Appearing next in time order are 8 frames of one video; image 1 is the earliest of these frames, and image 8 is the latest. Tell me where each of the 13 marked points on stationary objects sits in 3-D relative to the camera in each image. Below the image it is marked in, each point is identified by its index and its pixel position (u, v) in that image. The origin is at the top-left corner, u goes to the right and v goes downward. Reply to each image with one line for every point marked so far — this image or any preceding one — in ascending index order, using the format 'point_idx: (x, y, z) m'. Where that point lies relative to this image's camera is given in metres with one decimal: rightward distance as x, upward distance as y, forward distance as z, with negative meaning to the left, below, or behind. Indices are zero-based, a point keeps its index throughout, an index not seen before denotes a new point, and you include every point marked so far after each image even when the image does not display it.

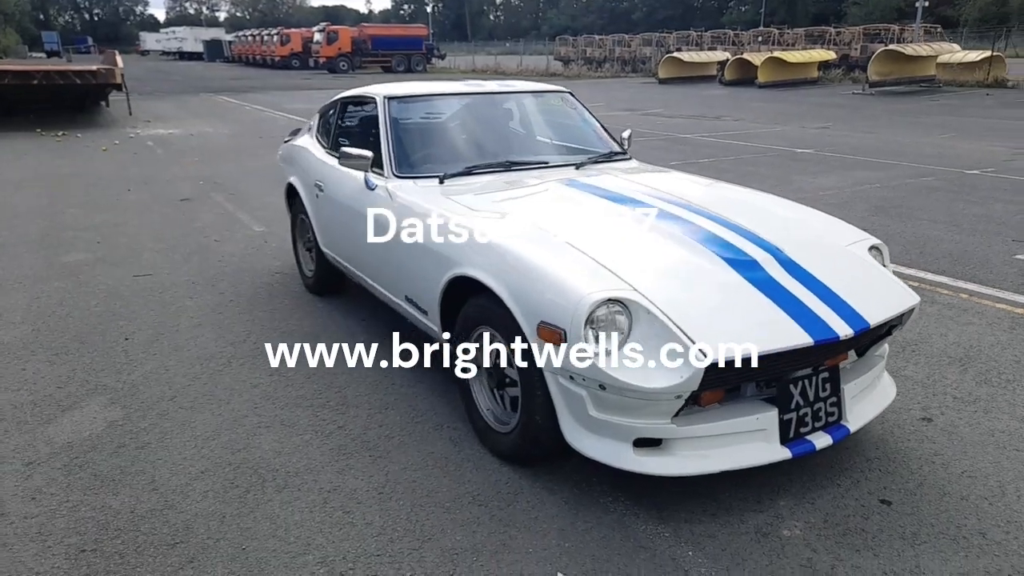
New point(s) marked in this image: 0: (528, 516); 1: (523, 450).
0: (+0.1, -0.9, +3.0) m
1: (+0.1, -0.7, +3.2) m
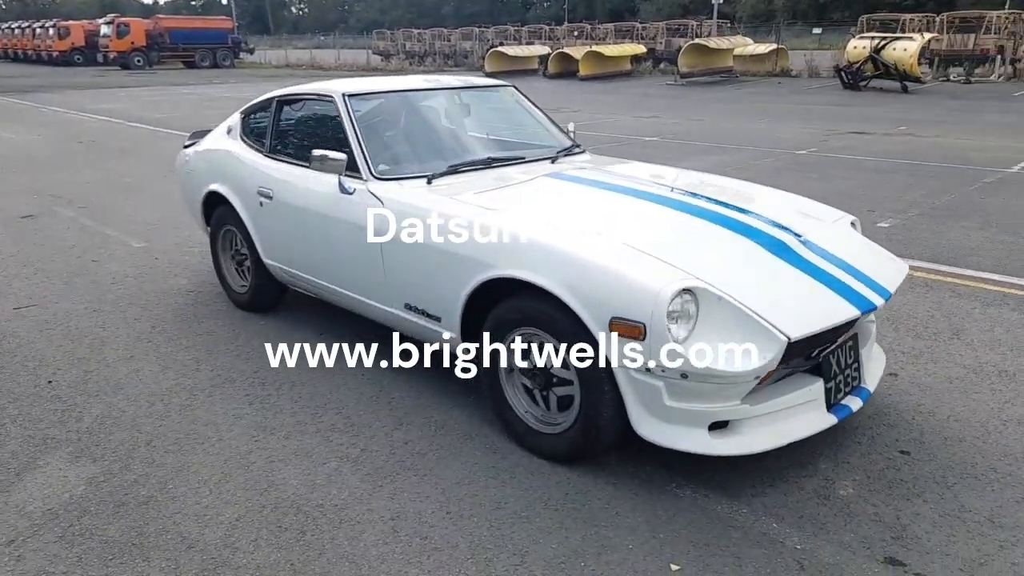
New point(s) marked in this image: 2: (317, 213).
0: (+0.4, -0.9, +3.0) m
1: (+0.3, -0.7, +3.2) m
2: (-1.3, +0.5, +4.4) m
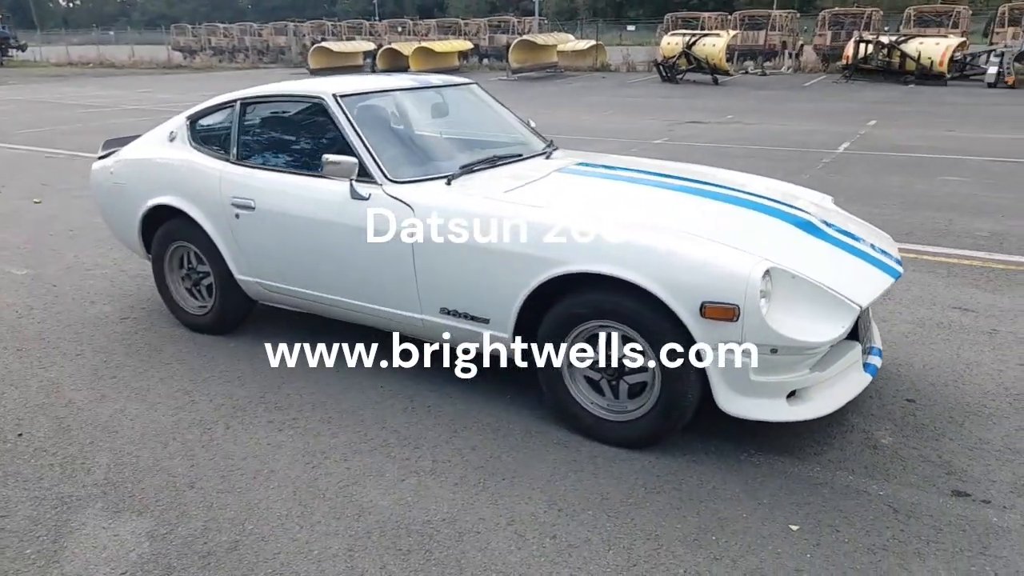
0: (+0.8, -0.9, +3.2) m
1: (+0.7, -0.6, +3.3) m
2: (-1.2, +0.4, +4.2) m
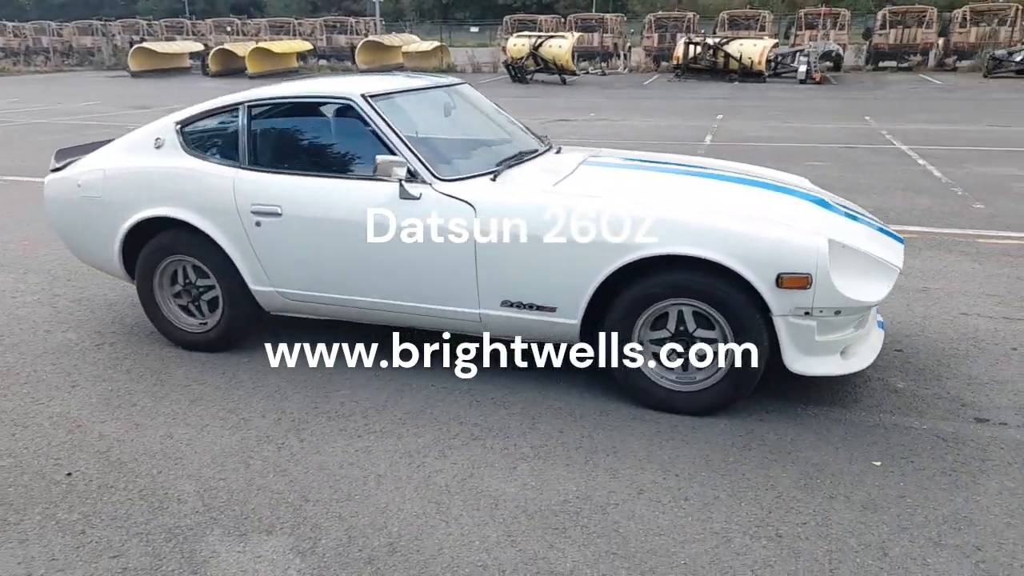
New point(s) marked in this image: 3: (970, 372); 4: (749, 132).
0: (+1.3, -0.7, +3.5) m
1: (+1.1, -0.5, +3.7) m
2: (-1.0, +0.4, +4.1) m
3: (+2.6, -0.5, +4.2) m
4: (+5.2, +3.4, +16.1) m
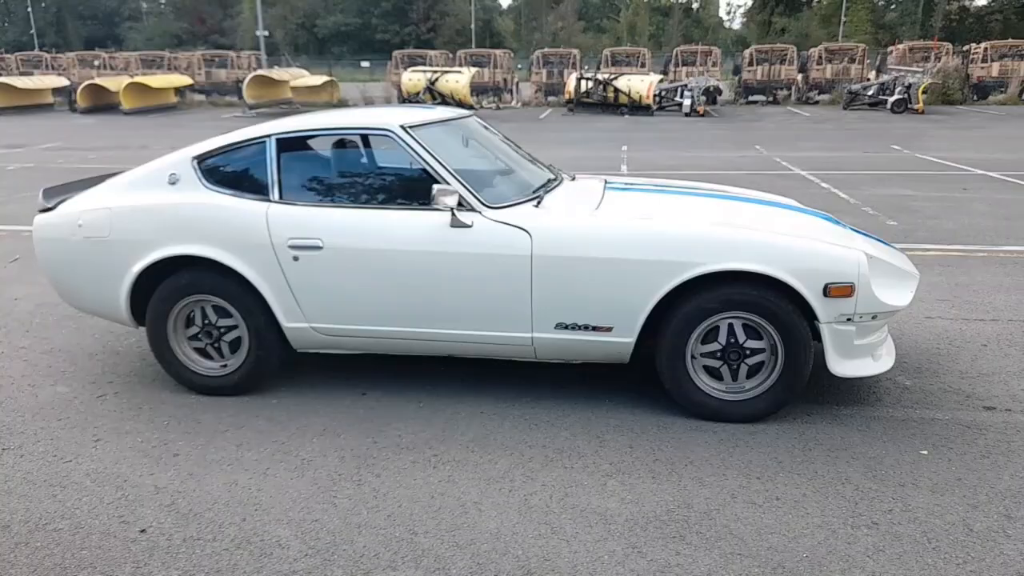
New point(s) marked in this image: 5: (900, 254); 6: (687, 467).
0: (+1.7, -0.8, +3.8) m
1: (+1.4, -0.6, +3.9) m
2: (-0.7, +0.2, +4.0) m
3: (+2.8, -0.5, +4.7) m
4: (+3.3, +2.9, +17.0) m
5: (+2.2, +0.2, +4.2) m
6: (+0.8, -0.9, +3.5) m
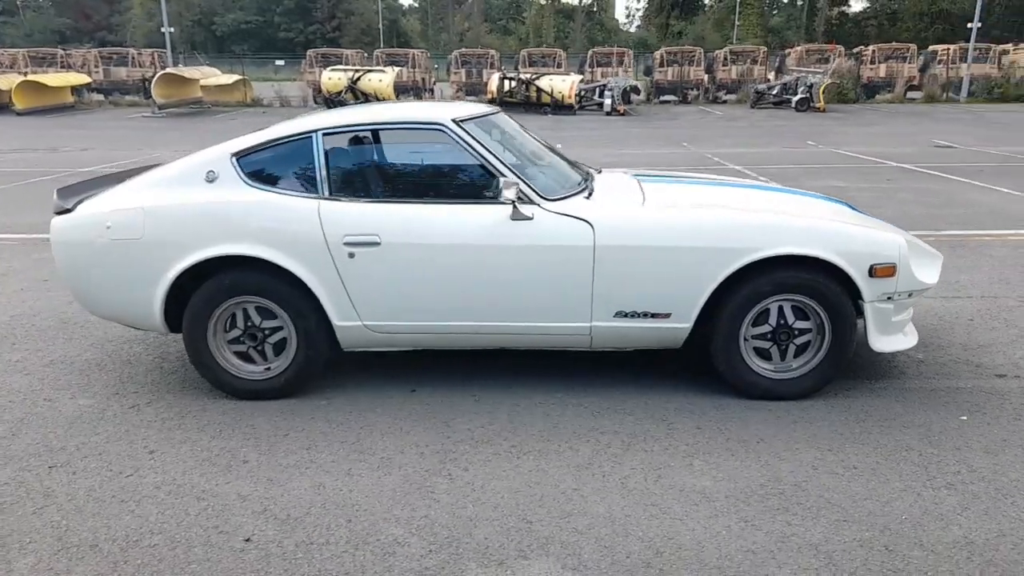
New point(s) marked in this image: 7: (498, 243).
0: (+2.0, -0.7, +4.1) m
1: (+1.8, -0.5, +4.1) m
2: (-0.4, +0.2, +4.0) m
3: (+3.1, -0.4, +5.1) m
4: (+2.0, +3.1, +17.4) m
5: (+2.5, +0.3, +4.6) m
6: (+1.2, -0.8, +3.7) m
7: (0.0, +0.2, +4.0) m
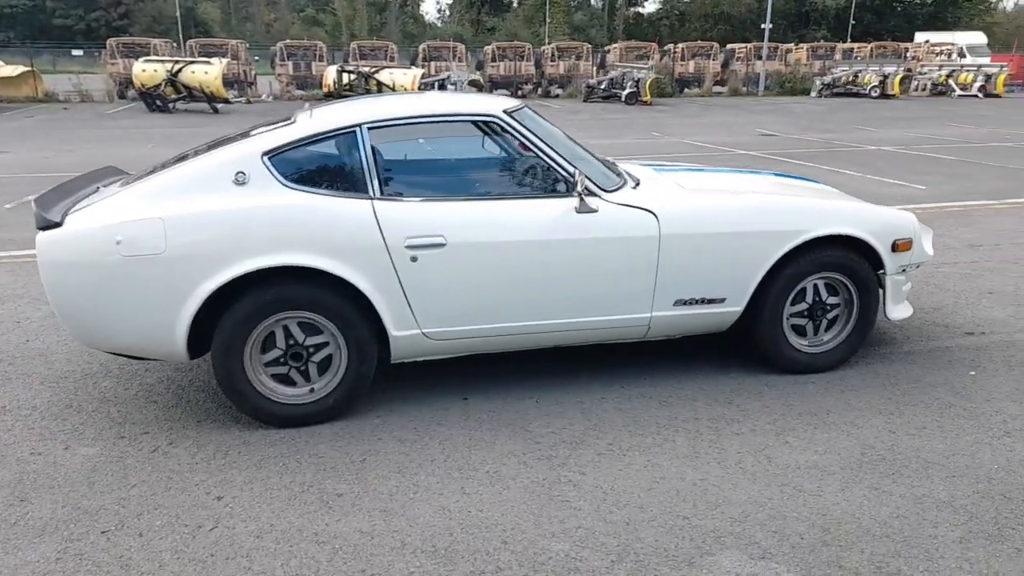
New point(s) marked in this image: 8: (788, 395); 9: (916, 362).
0: (+2.3, -0.5, +4.4) m
1: (+2.1, -0.3, +4.5) m
2: (-0.1, +0.2, +3.8) m
3: (+3.1, -0.1, +5.7) m
4: (-1.1, +3.2, +17.3) m
5: (+2.6, +0.5, +5.0) m
6: (+1.7, -0.7, +3.9) m
7: (+0.3, +0.3, +3.9) m
8: (+1.6, -0.6, +4.1) m
9: (+2.5, -0.5, +4.6) m
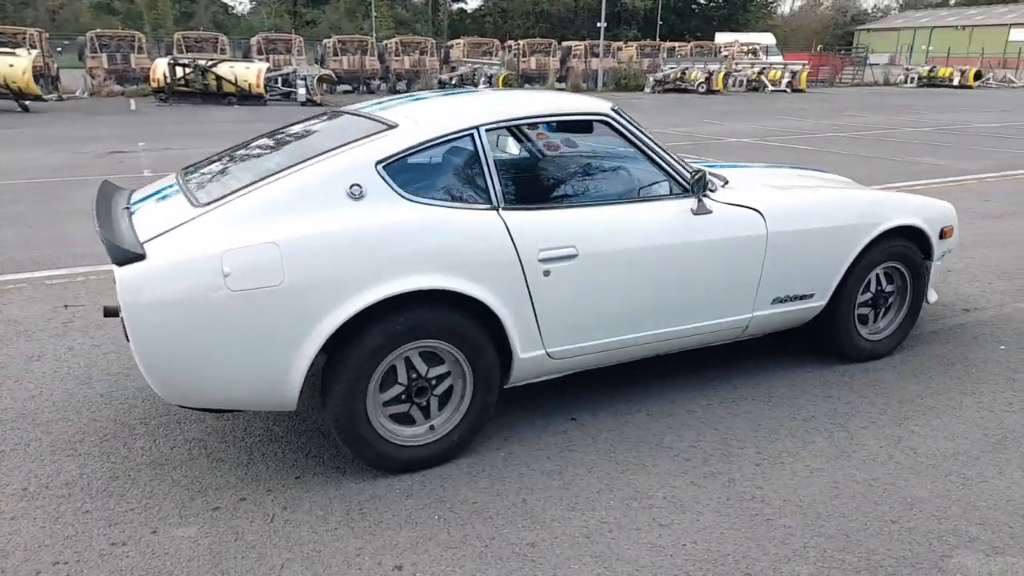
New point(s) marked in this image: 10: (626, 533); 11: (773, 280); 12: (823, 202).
0: (+2.8, -0.4, +4.7) m
1: (+2.5, -0.3, +4.7) m
2: (+0.5, +0.2, +3.5) m
3: (+3.2, 0.0, +6.1) m
4: (-3.6, +3.1, +16.4) m
5: (+2.9, +0.6, +5.3) m
6: (+2.3, -0.6, +4.0) m
7: (+0.9, +0.2, +3.7) m
8: (+2.1, -0.6, +4.3) m
9: (+2.9, -0.4, +4.9) m
10: (+0.5, -1.0, +2.9) m
11: (+1.4, 0.0, +4.0) m
12: (+1.7, +0.5, +4.1) m
